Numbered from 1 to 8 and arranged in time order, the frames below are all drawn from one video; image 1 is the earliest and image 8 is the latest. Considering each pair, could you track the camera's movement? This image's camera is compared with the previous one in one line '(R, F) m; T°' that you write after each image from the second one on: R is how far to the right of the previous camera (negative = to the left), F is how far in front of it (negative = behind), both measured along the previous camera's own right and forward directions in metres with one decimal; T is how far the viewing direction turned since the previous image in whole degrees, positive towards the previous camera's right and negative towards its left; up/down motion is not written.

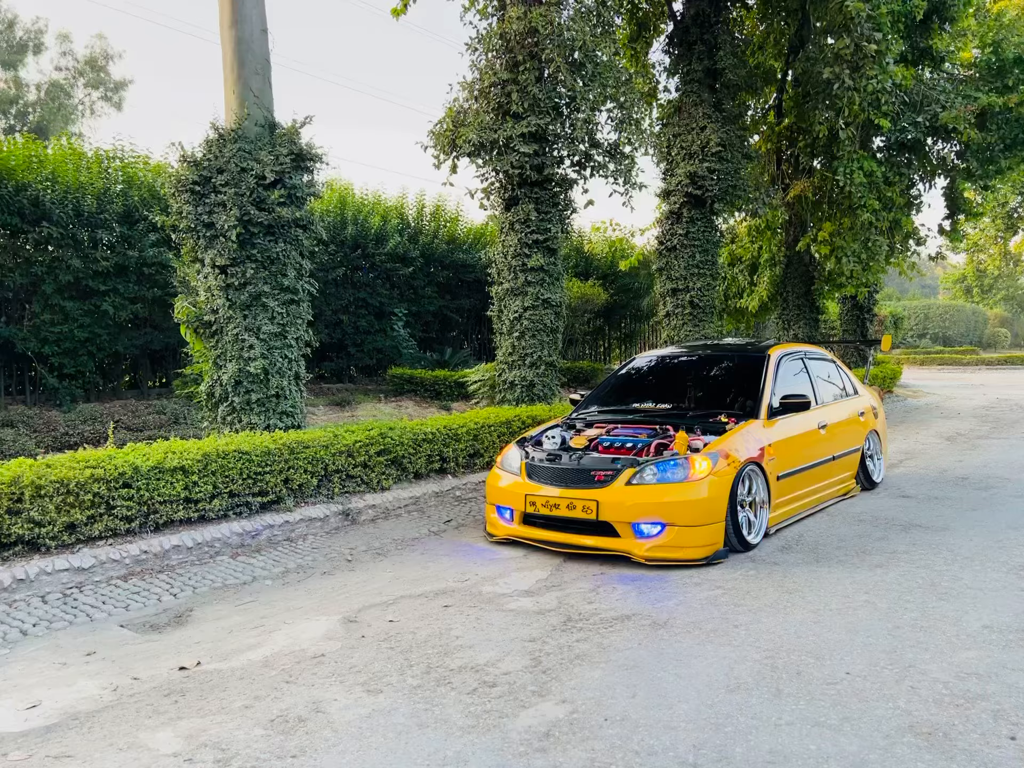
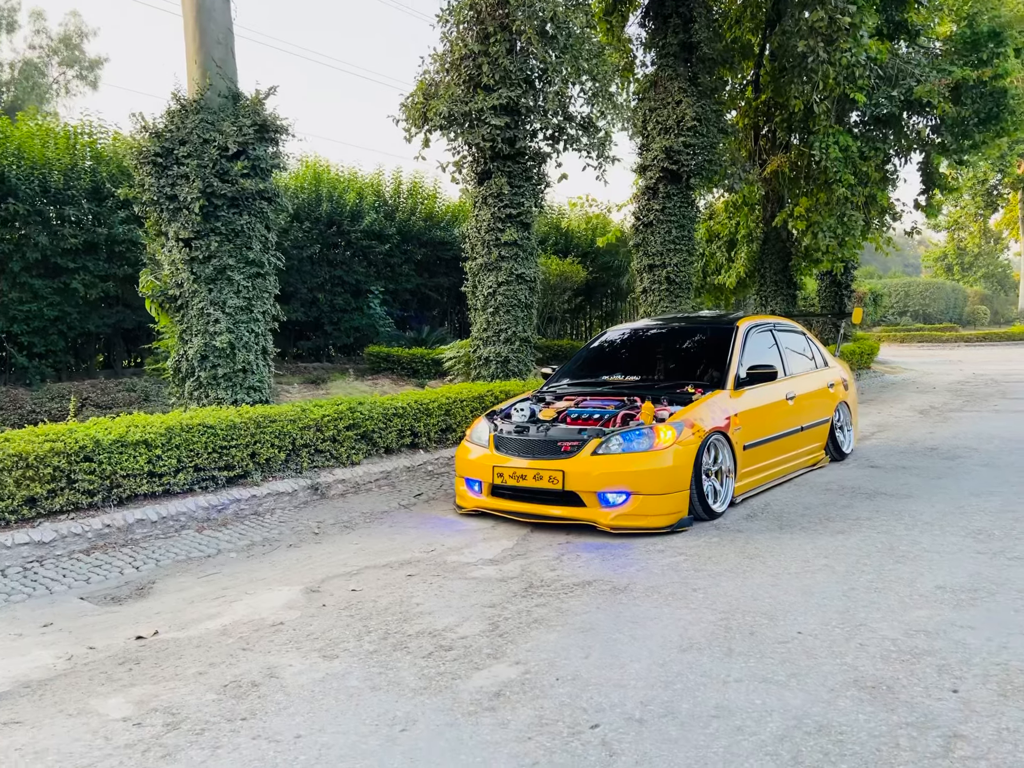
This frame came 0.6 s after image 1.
(+0.1, 0.0) m; +1°
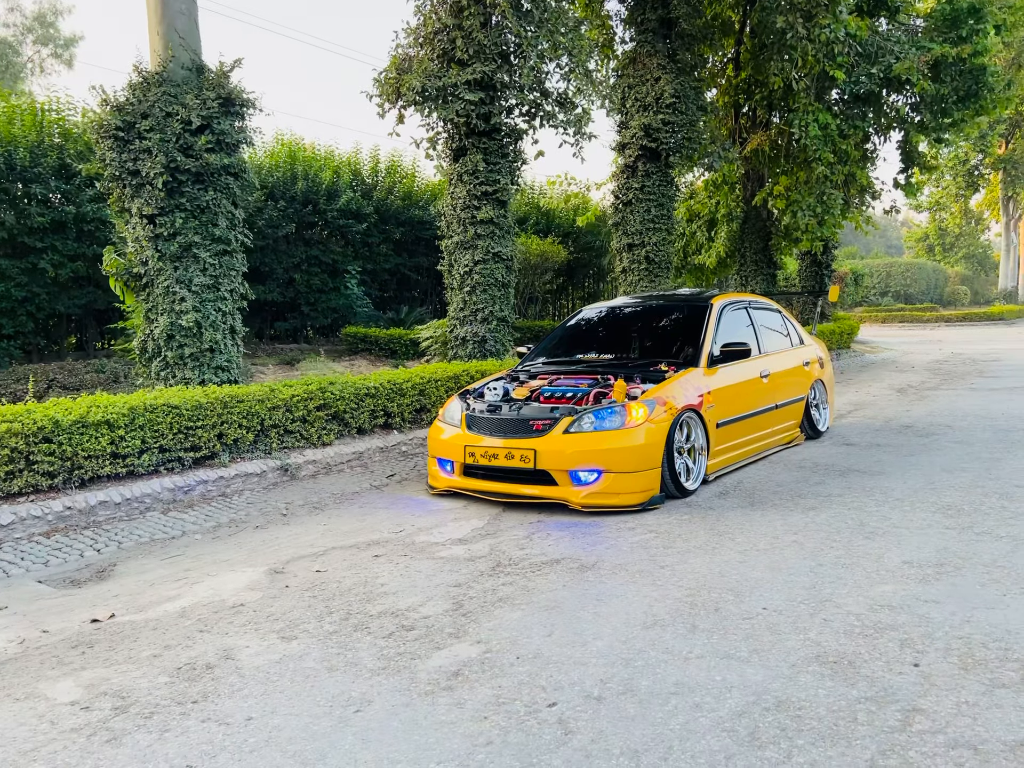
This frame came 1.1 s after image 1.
(+0.1, +0.1) m; +1°
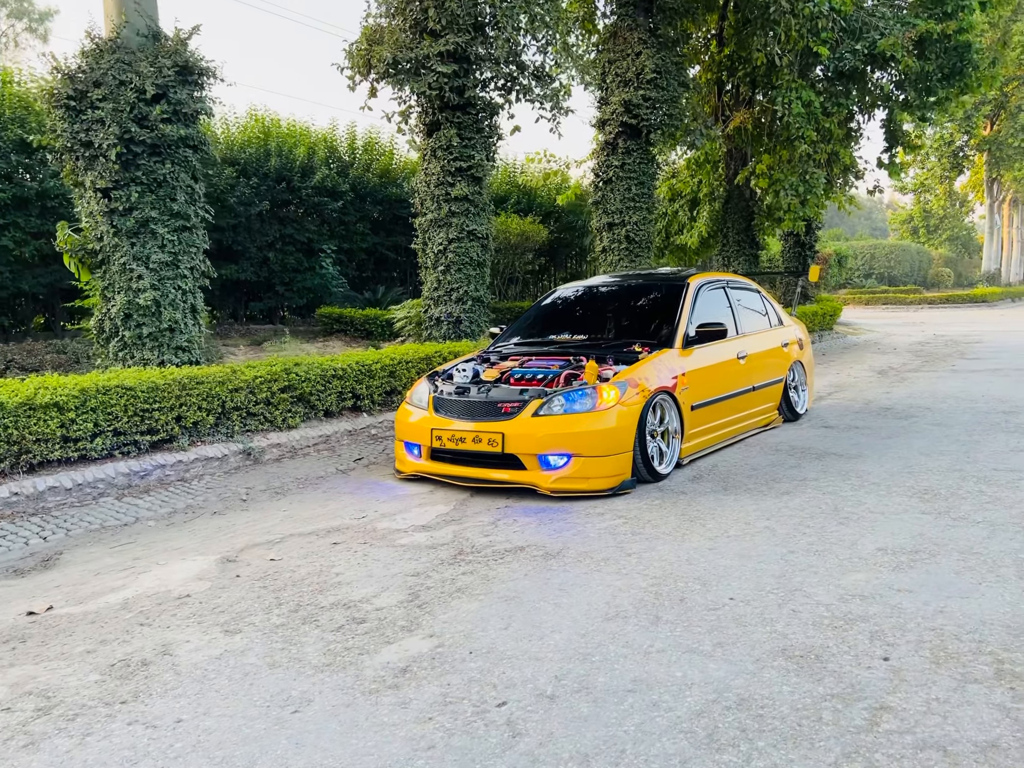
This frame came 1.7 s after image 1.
(+0.1, +0.2) m; +1°
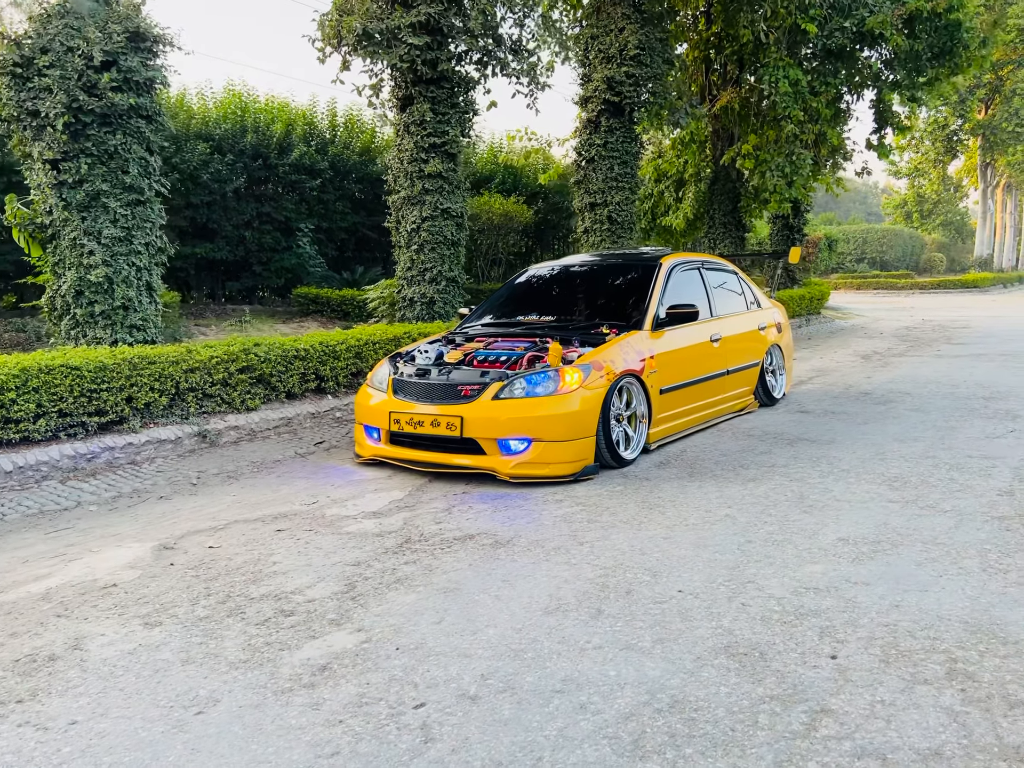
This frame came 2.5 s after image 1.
(+0.2, +0.2) m; 0°
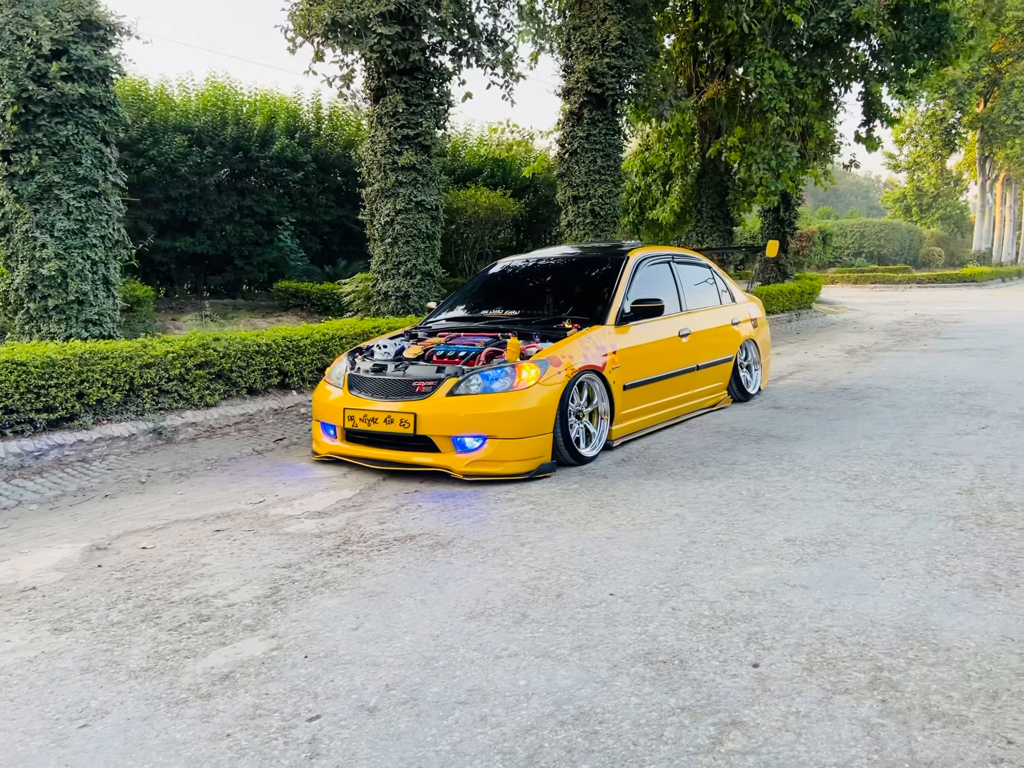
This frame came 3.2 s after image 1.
(+0.3, +0.1) m; 0°
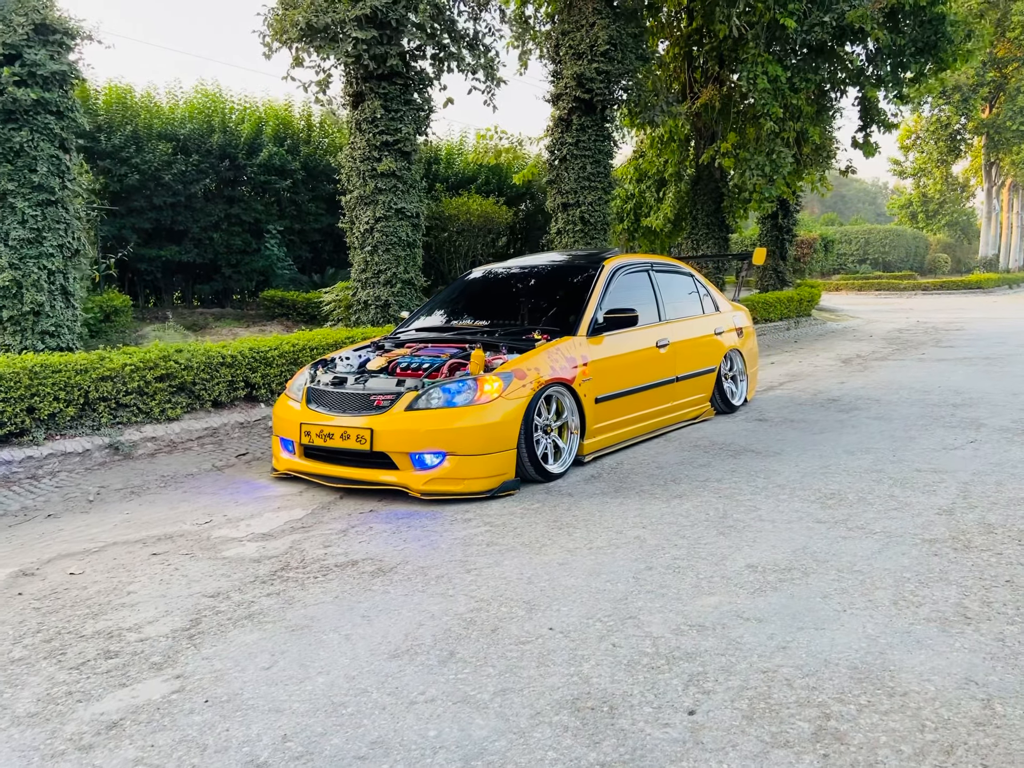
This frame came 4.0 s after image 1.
(+0.3, +0.2) m; 0°
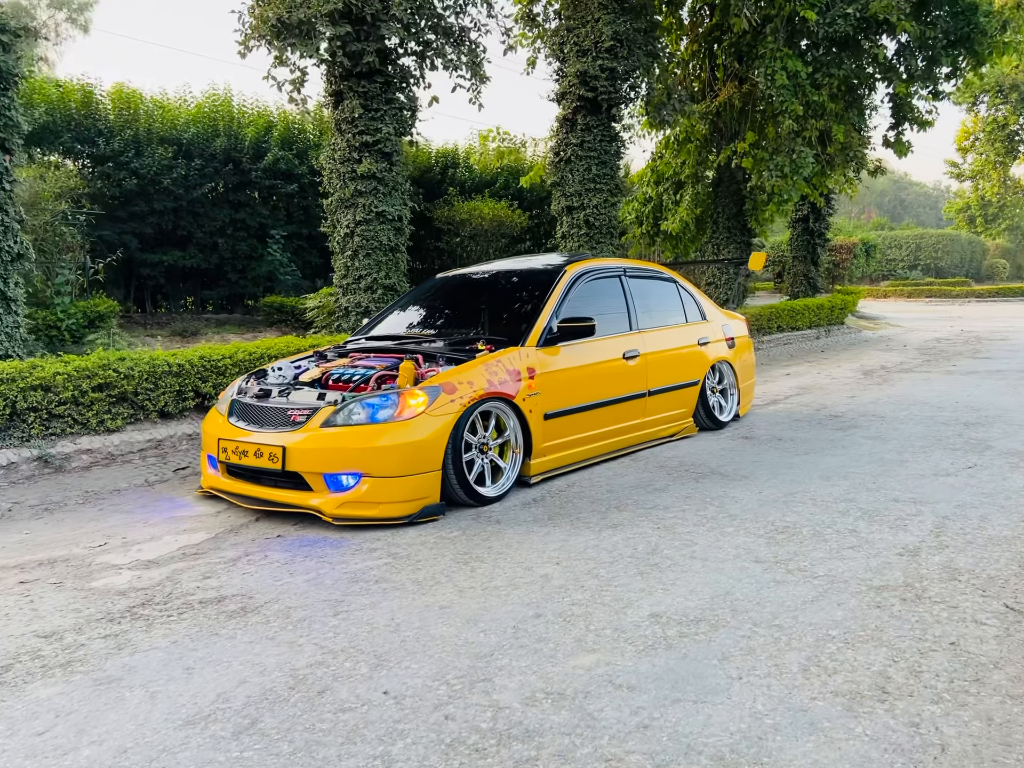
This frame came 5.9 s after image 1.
(+0.7, +0.4) m; -3°
